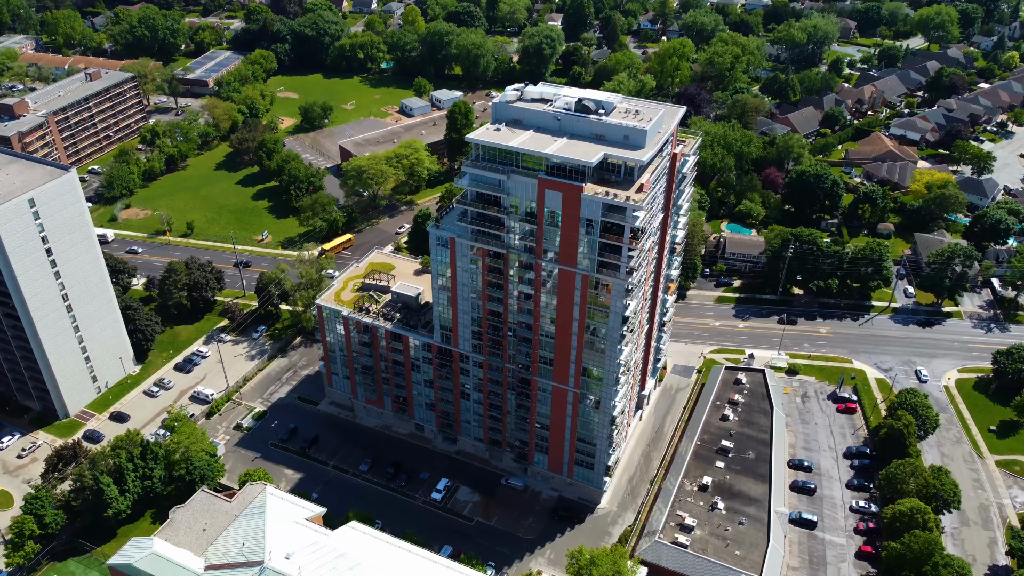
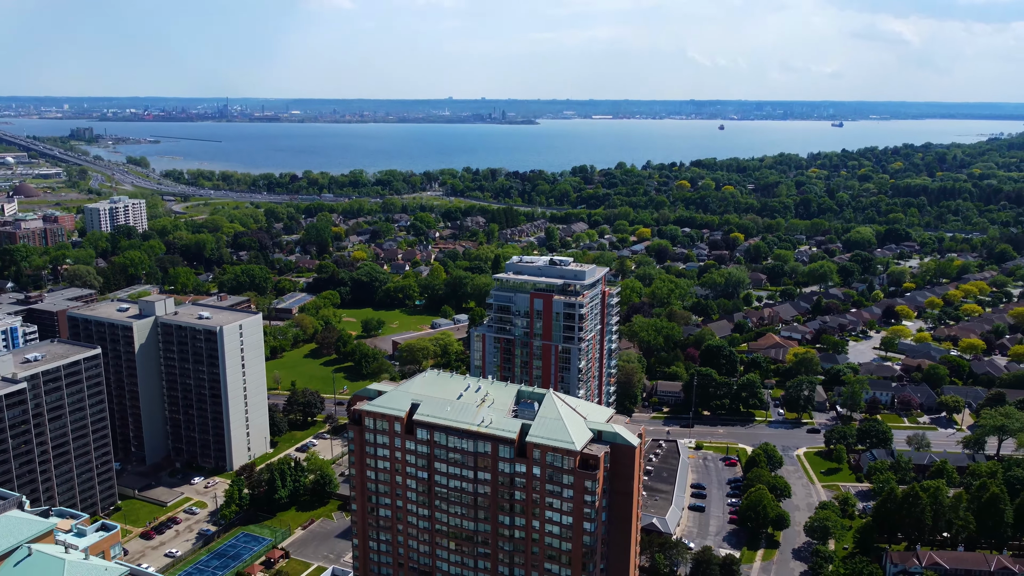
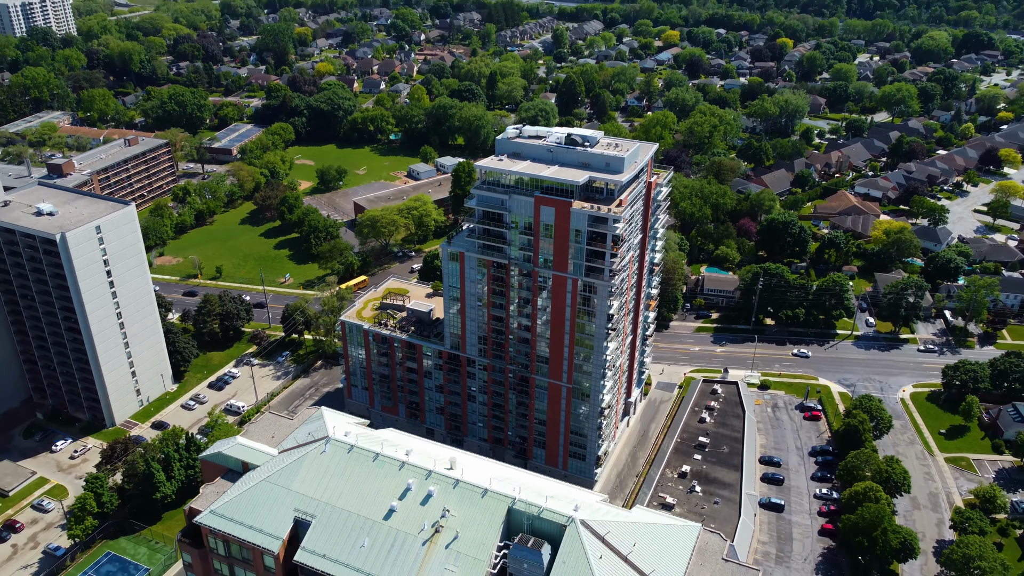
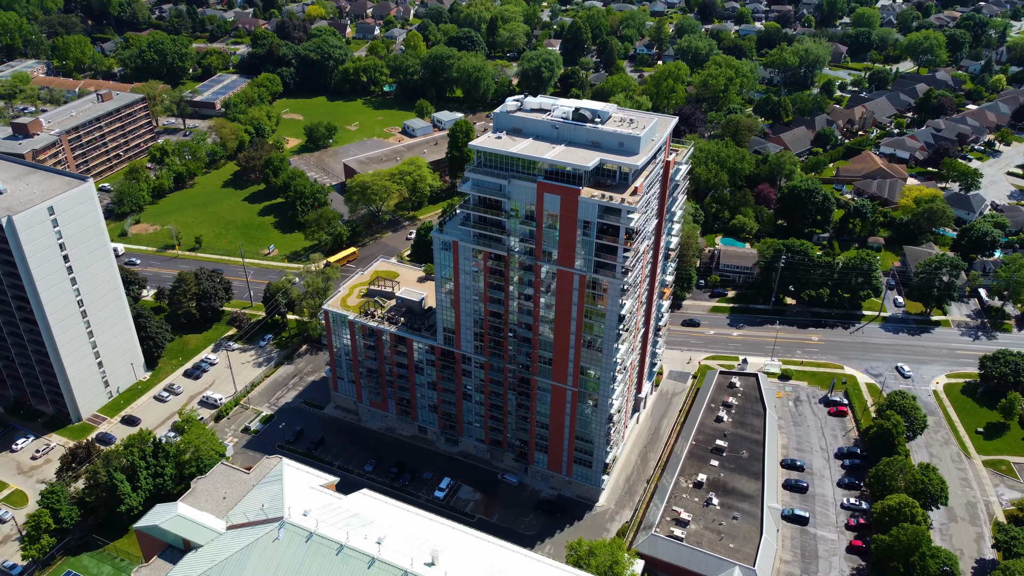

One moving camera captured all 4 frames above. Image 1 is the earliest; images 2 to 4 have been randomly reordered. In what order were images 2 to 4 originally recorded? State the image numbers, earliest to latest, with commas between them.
4, 3, 2
